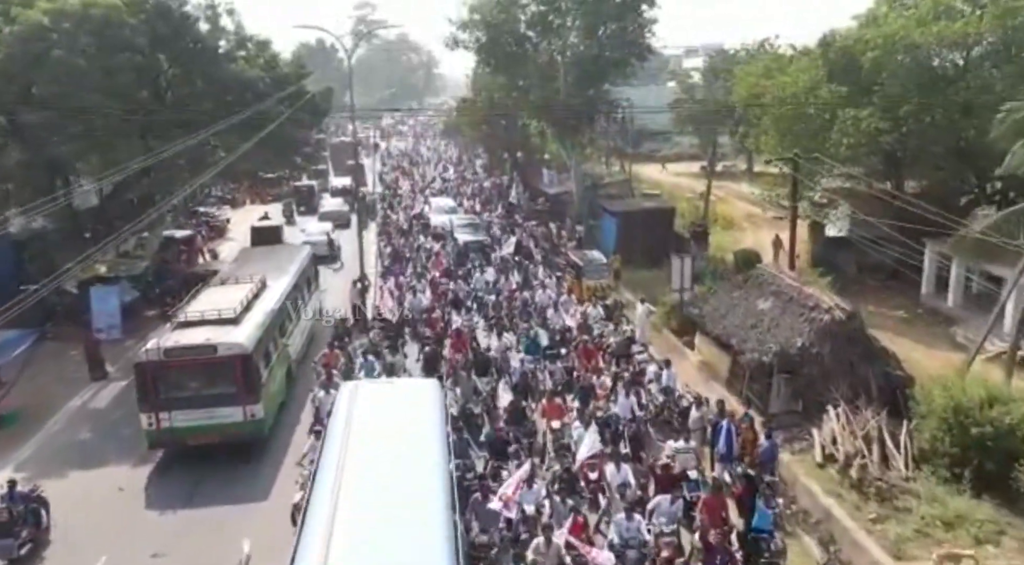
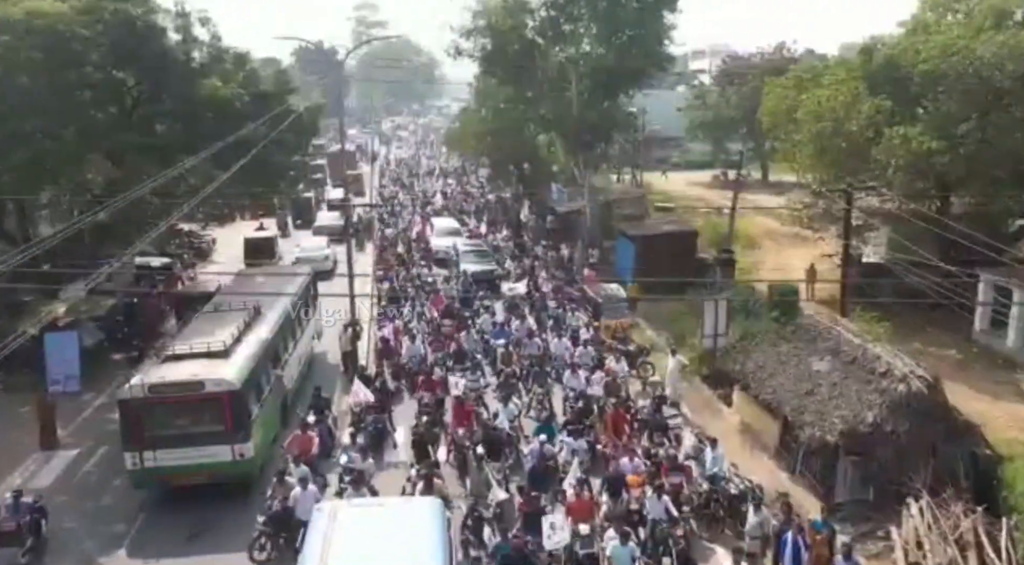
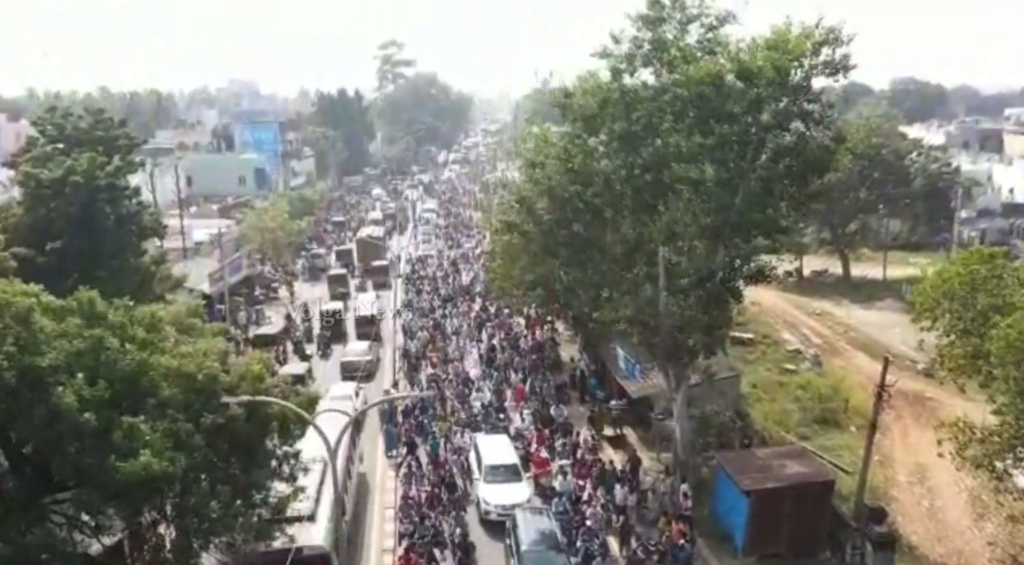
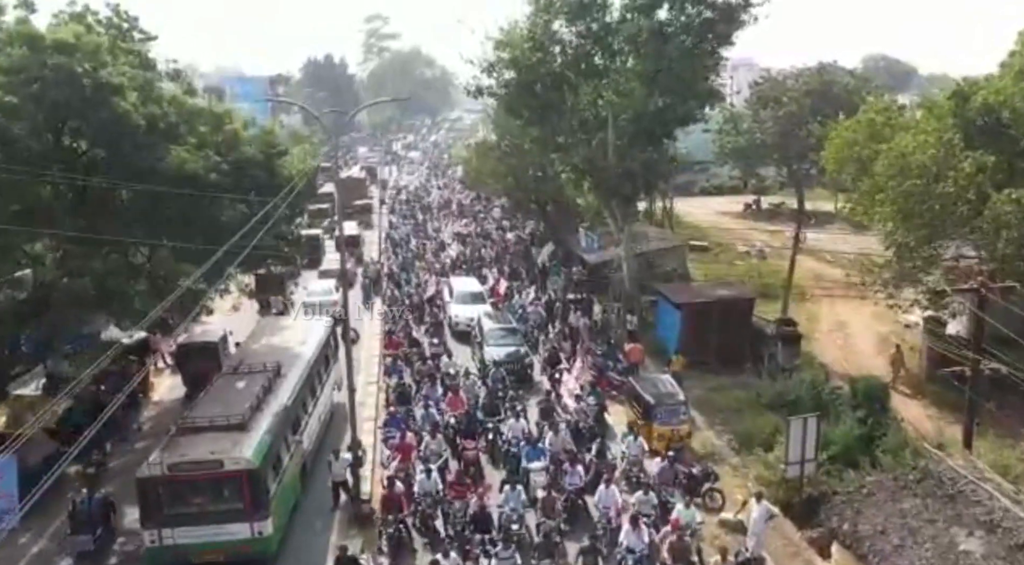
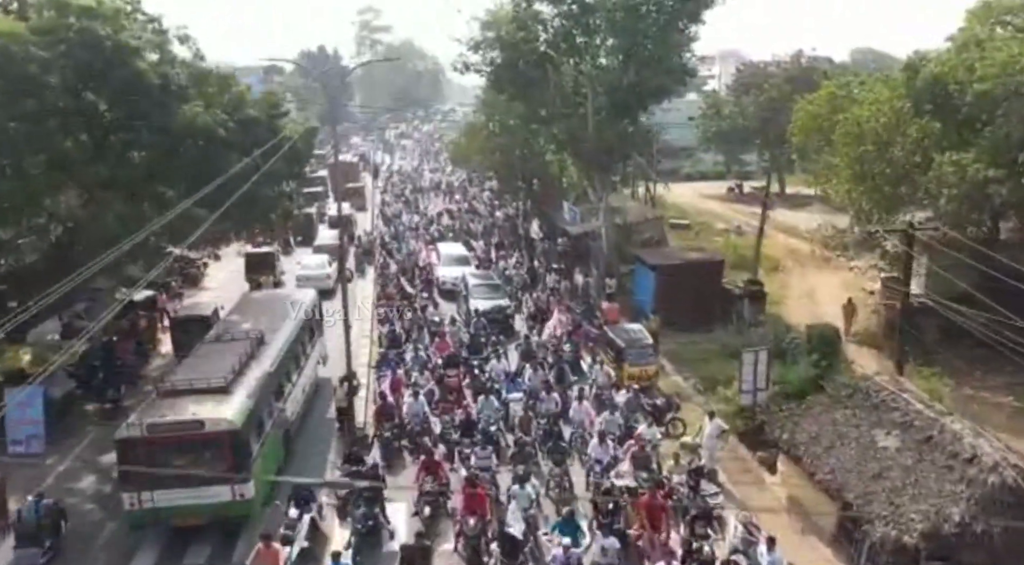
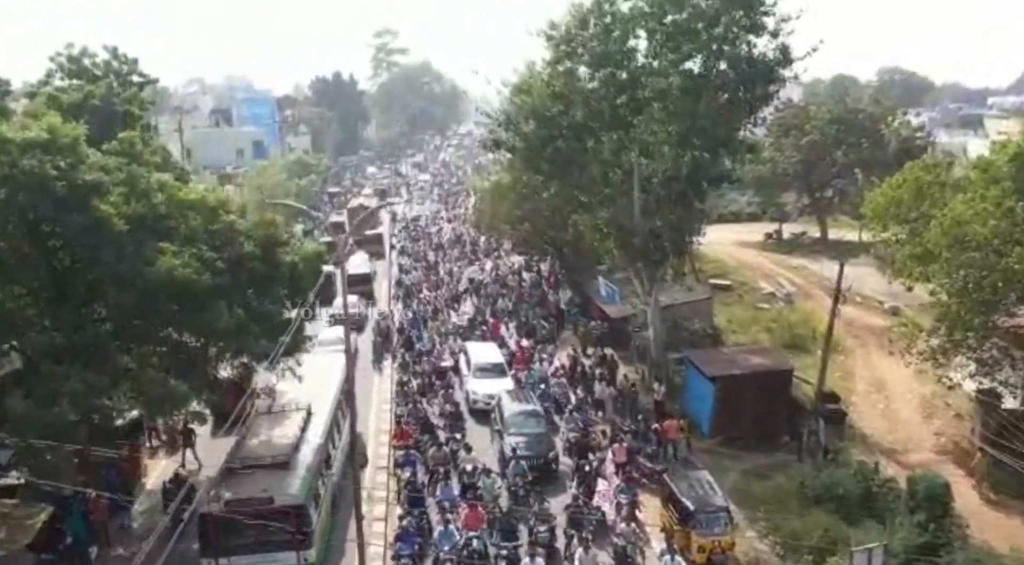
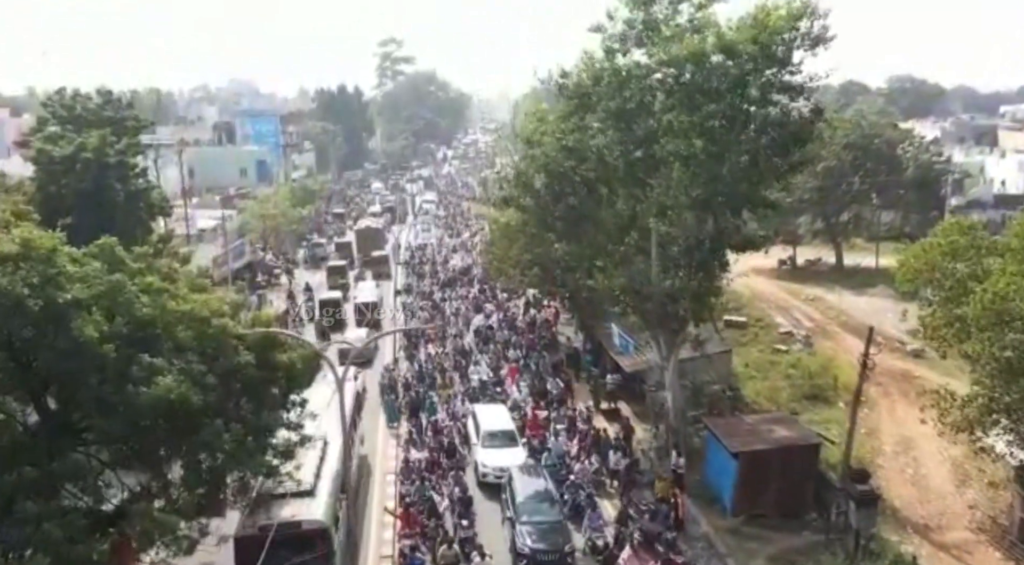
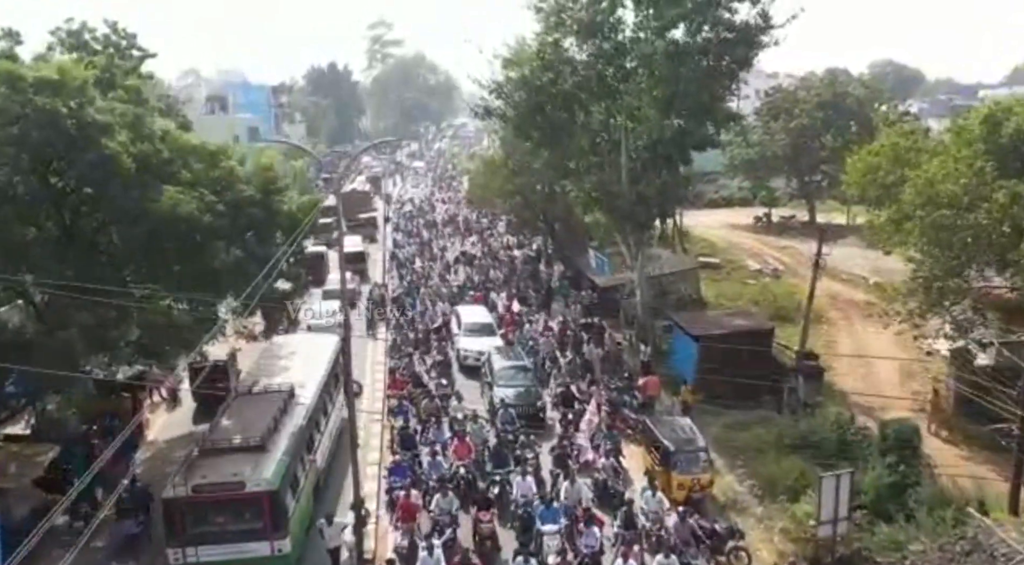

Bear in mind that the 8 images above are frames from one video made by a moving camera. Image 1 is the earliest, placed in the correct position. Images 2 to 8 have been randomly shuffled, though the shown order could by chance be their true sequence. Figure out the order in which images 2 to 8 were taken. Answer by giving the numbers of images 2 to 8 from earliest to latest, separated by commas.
2, 5, 4, 8, 6, 7, 3
